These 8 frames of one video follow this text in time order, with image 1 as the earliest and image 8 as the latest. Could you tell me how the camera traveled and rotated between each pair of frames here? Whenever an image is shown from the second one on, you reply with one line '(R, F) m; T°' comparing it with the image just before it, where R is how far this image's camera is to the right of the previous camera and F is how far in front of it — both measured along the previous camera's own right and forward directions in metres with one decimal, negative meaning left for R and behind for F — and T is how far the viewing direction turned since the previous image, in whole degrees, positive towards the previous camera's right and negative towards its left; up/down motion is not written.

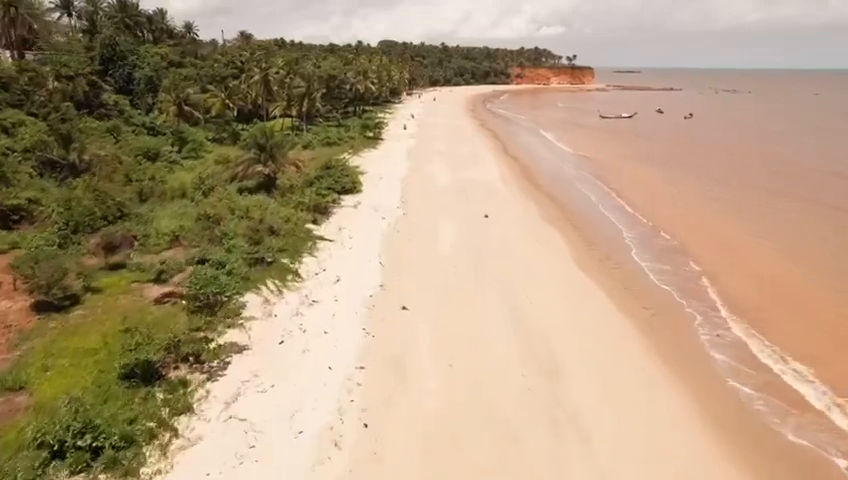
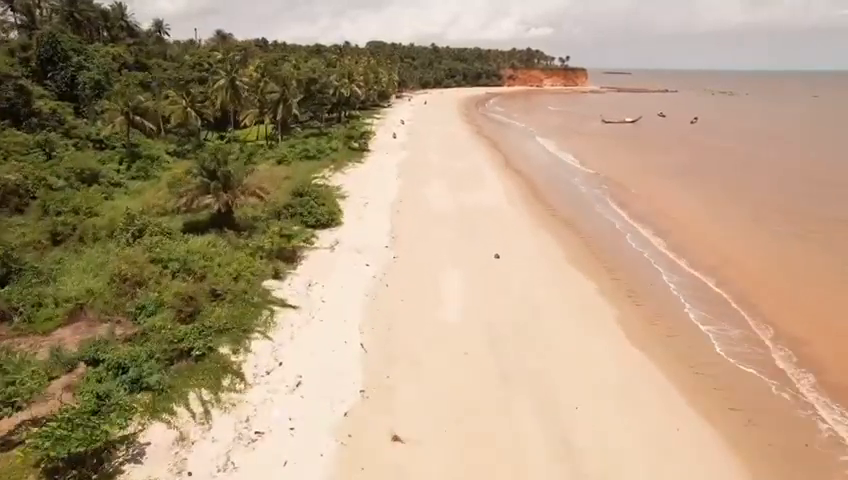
(-0.3, +7.2) m; +1°
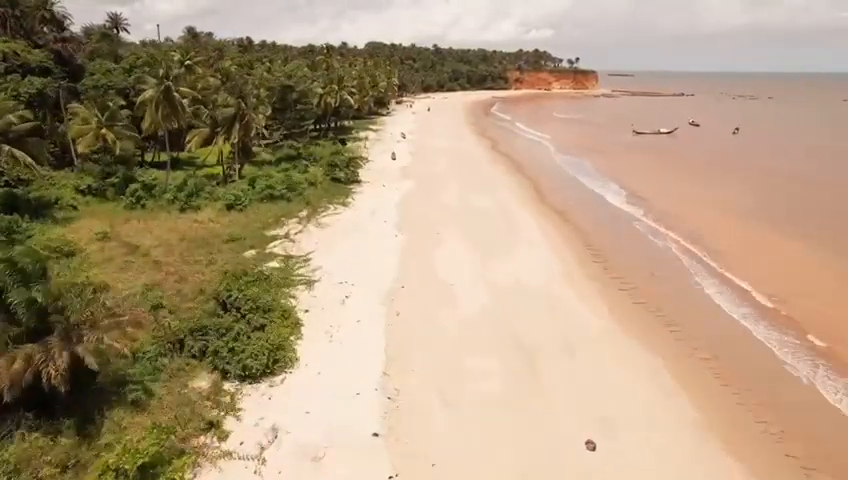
(-0.7, +14.1) m; 0°
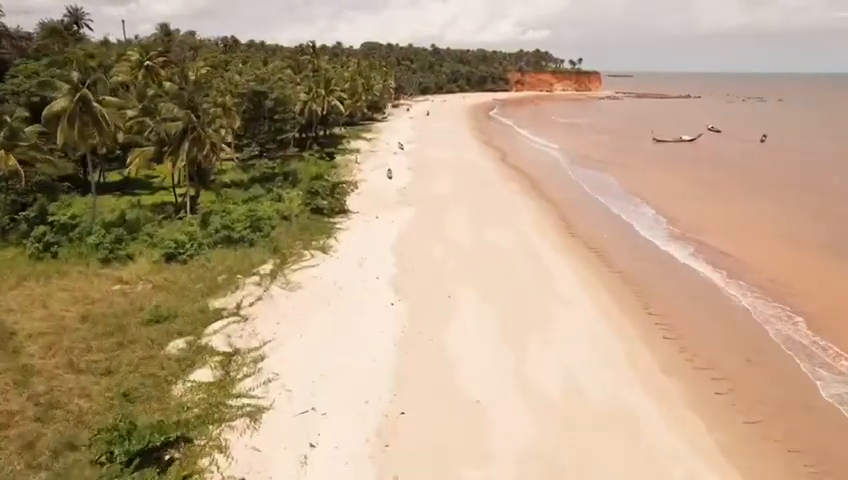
(-0.4, +8.7) m; 0°
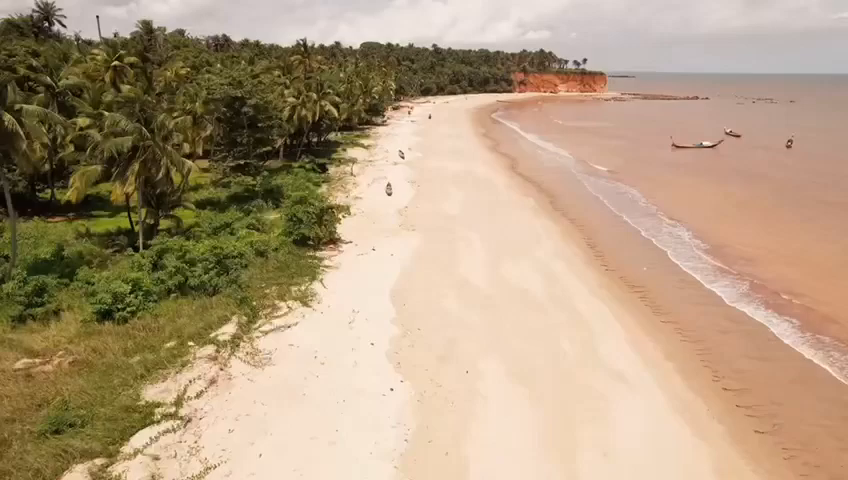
(-0.3, +5.9) m; 0°
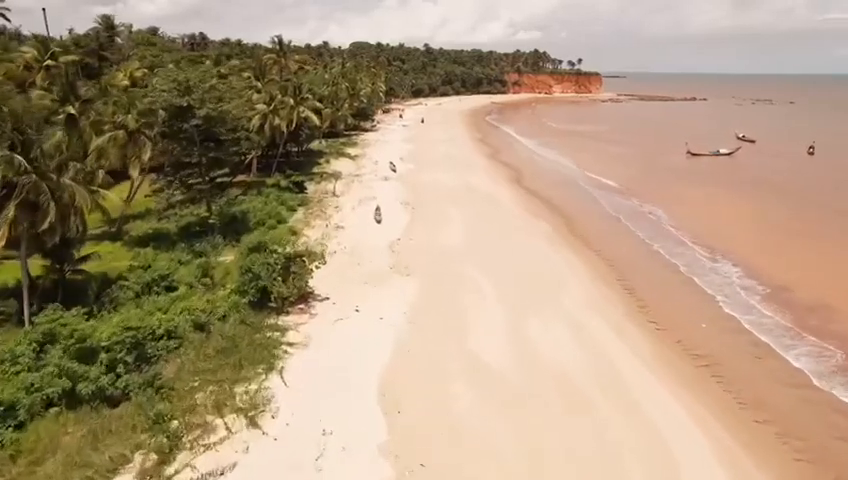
(-0.4, +7.1) m; +1°
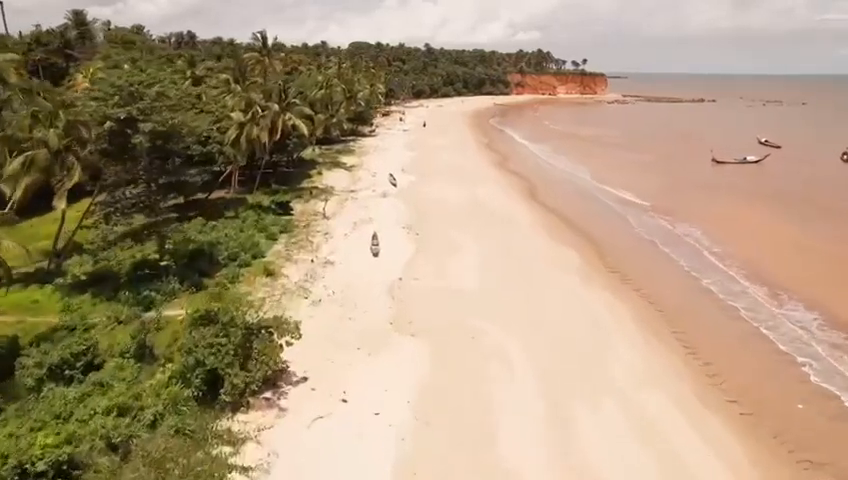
(-0.4, +5.9) m; 0°
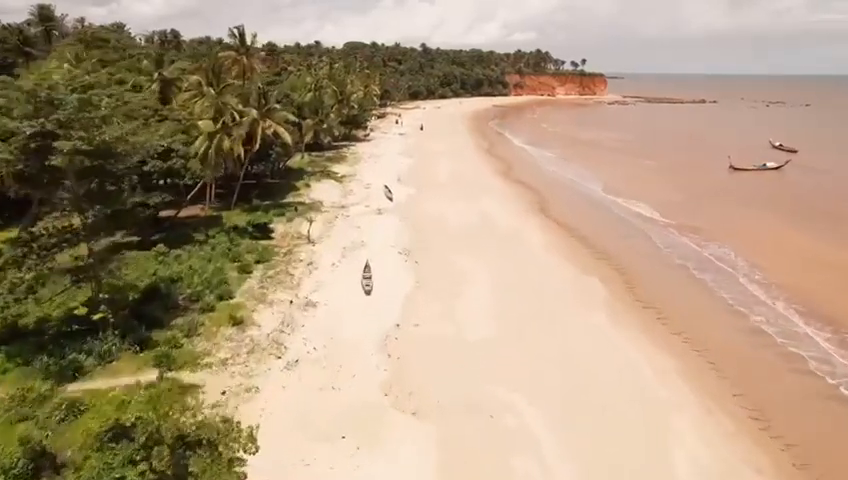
(-0.2, +4.7) m; 0°
